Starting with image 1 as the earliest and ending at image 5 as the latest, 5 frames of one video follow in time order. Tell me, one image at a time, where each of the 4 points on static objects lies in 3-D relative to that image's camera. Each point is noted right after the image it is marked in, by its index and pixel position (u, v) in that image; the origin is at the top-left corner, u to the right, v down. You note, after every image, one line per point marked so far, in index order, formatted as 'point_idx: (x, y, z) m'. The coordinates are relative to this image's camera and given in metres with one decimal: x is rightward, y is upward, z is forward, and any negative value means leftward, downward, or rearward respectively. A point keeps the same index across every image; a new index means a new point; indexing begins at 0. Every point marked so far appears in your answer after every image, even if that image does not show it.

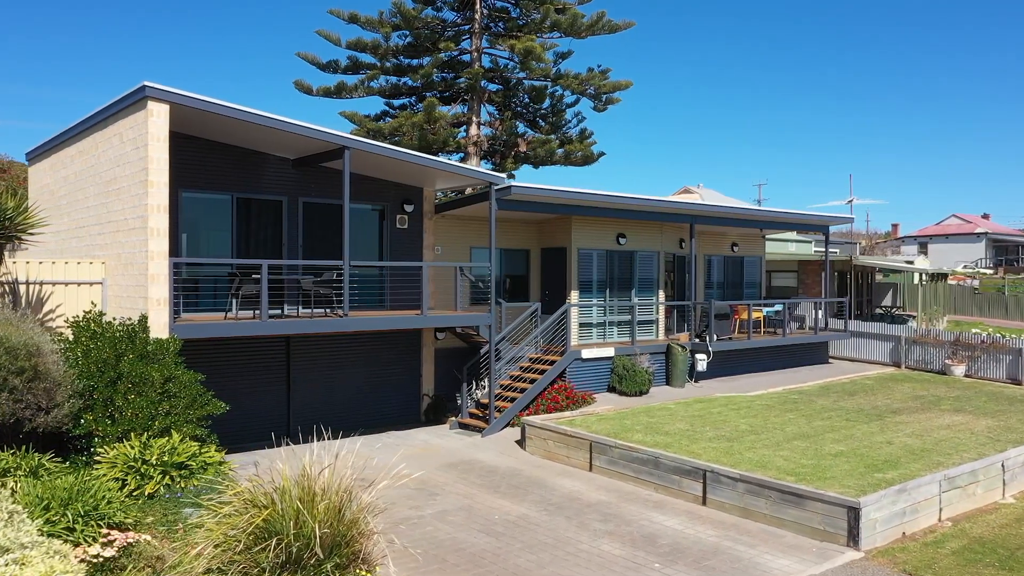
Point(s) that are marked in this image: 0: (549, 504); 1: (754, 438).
0: (+0.4, -2.8, +9.7) m
1: (+3.6, -2.3, +11.3) m
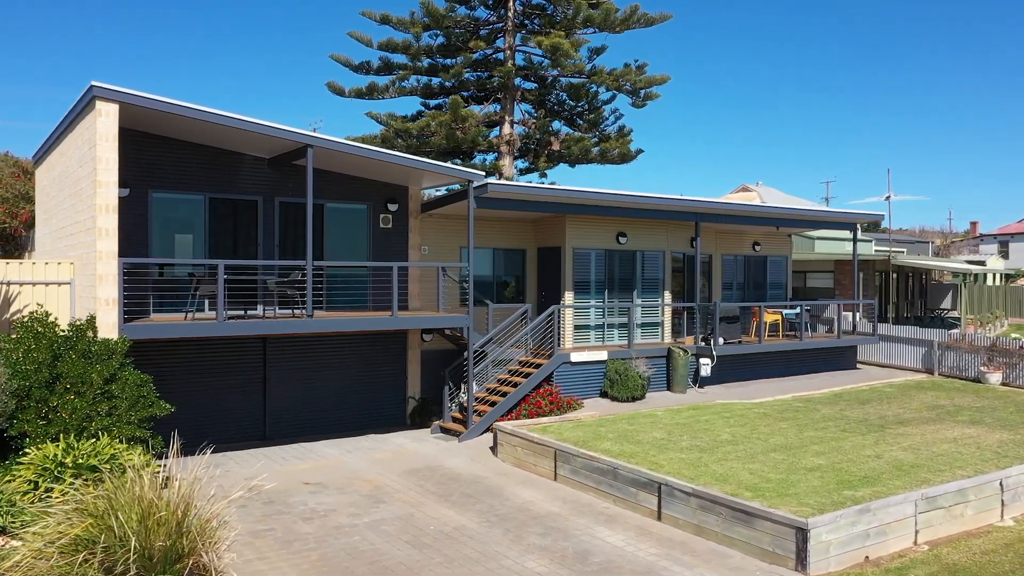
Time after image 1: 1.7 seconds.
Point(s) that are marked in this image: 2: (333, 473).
0: (-0.2, -2.8, +9.3) m
1: (+3.1, -2.3, +10.6) m
2: (-2.7, -2.7, +11.1) m
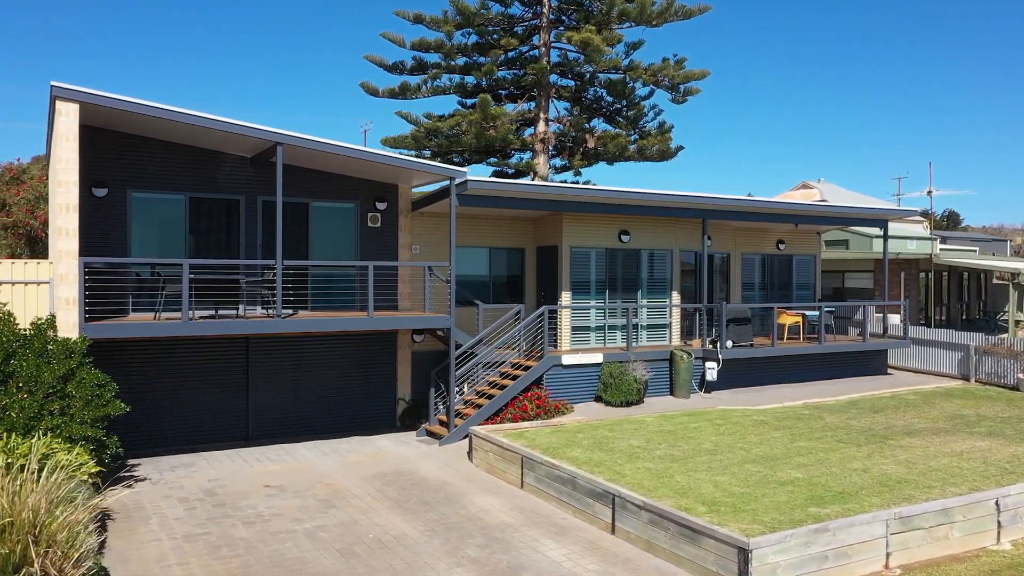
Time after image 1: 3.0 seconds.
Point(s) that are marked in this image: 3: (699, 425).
0: (-0.9, -2.8, +8.9) m
1: (+2.5, -2.3, +10.0) m
2: (-3.1, -2.7, +11.0) m
3: (+3.1, -2.2, +12.4) m
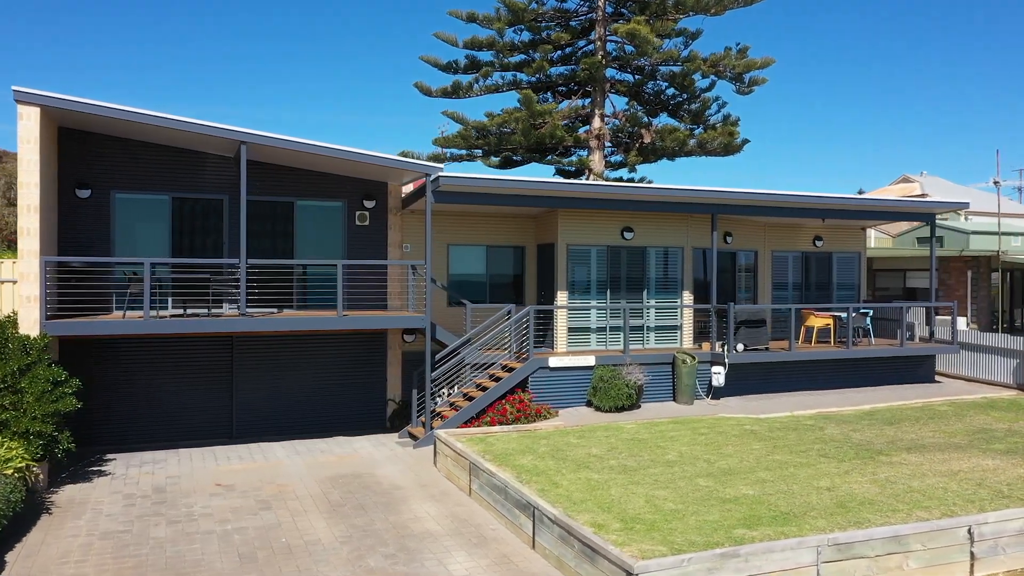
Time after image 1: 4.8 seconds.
0: (-1.7, -2.8, +8.6) m
1: (+1.8, -2.3, +9.3) m
2: (-3.7, -2.7, +10.9) m
3: (+2.6, -2.2, +11.6) m
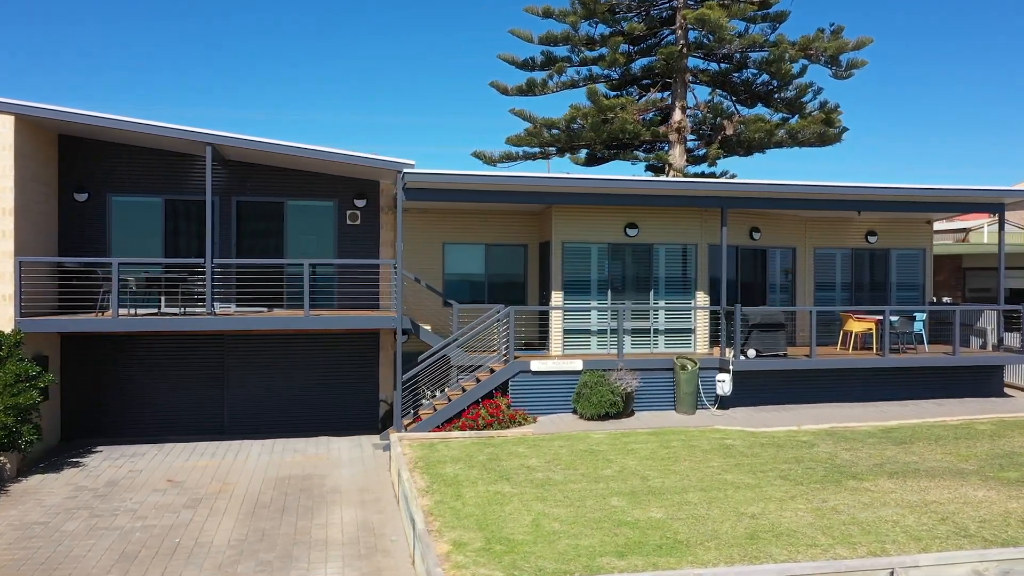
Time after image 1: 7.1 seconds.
0: (-2.8, -2.8, +8.5) m
1: (+0.7, -2.3, +8.6) m
2: (-4.4, -2.7, +11.1) m
3: (+1.9, -2.2, +10.8) m
